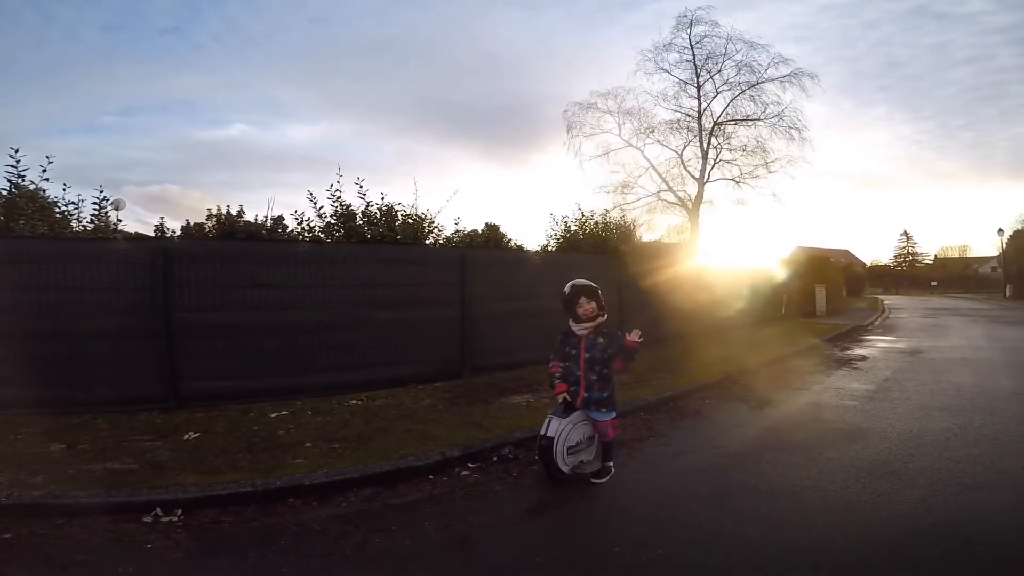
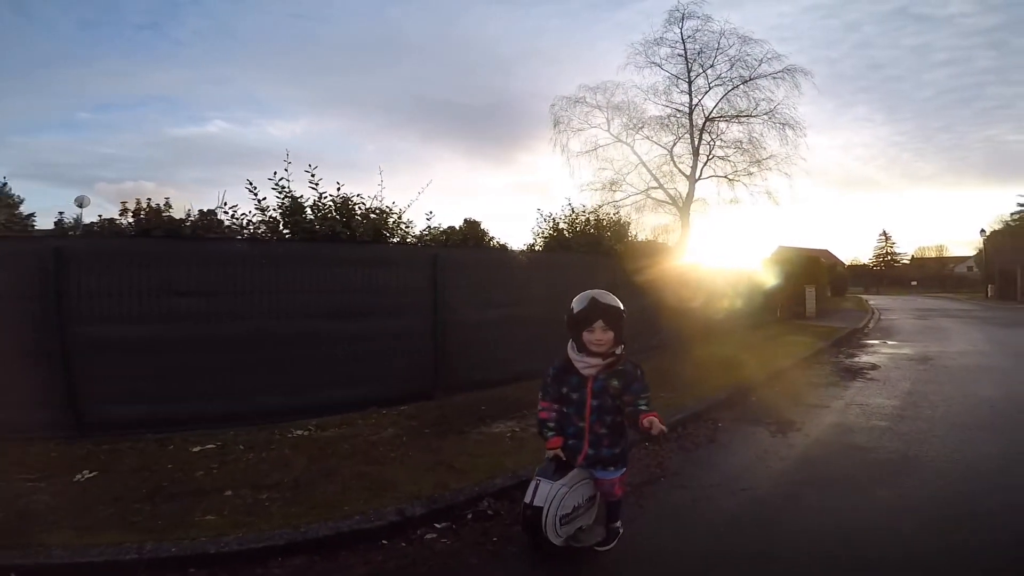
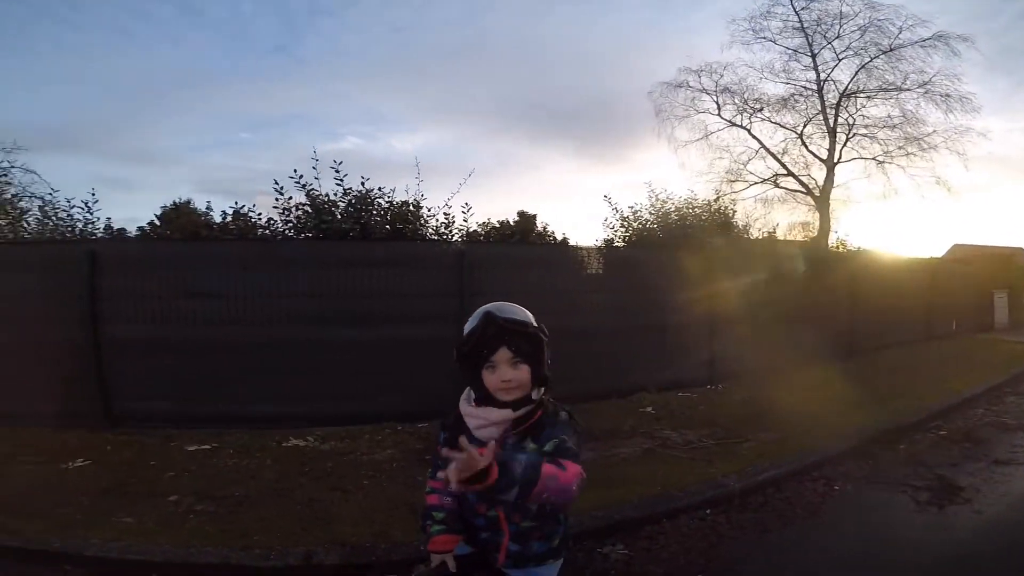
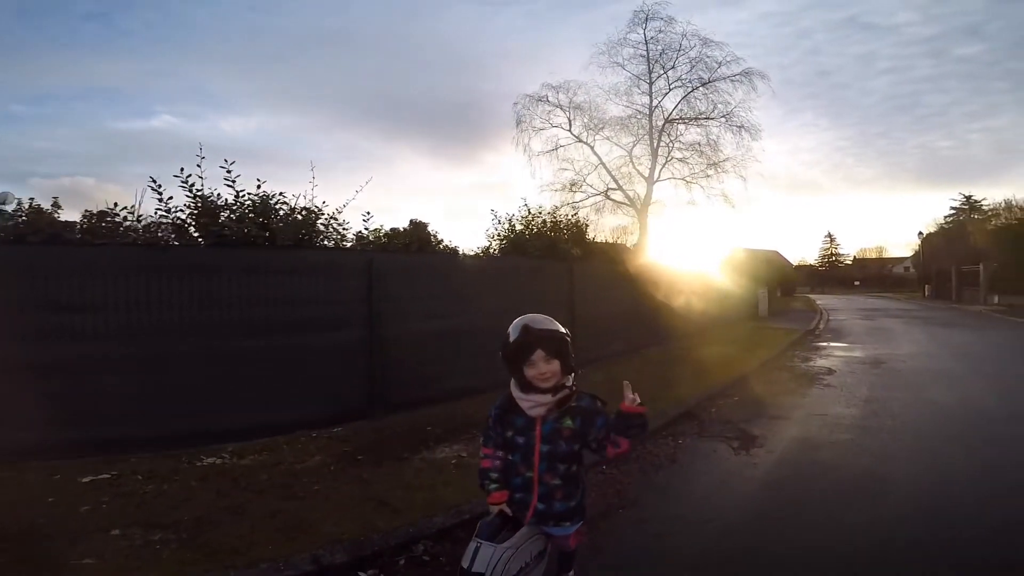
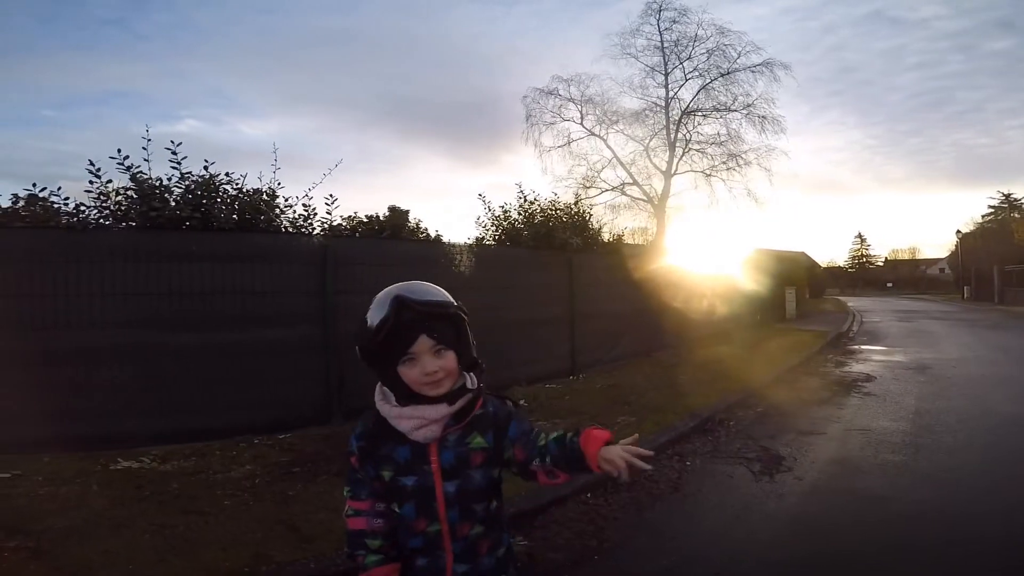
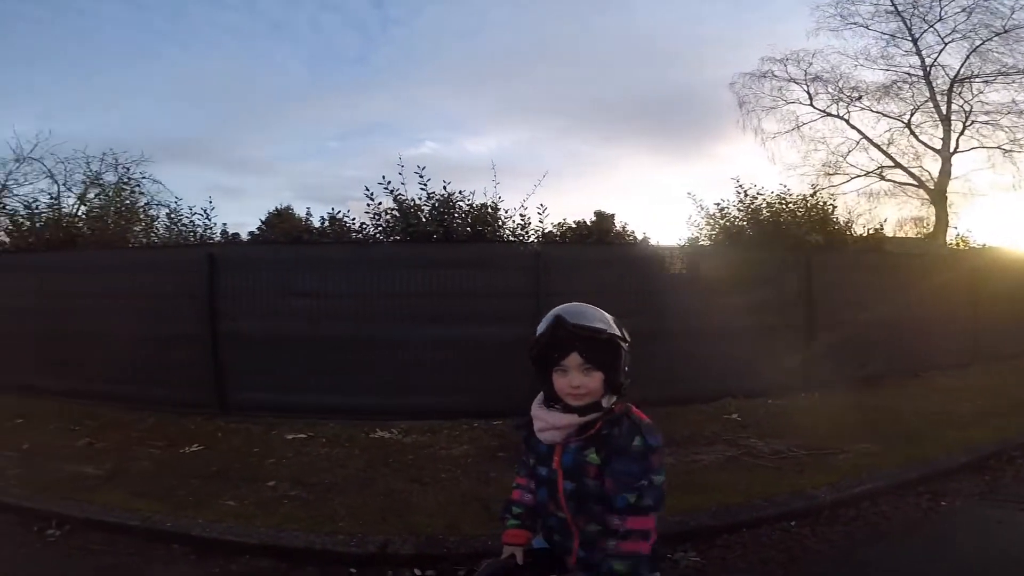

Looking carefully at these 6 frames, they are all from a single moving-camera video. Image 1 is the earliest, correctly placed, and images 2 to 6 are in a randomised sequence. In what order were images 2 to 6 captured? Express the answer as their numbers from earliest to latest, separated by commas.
2, 4, 5, 3, 6
